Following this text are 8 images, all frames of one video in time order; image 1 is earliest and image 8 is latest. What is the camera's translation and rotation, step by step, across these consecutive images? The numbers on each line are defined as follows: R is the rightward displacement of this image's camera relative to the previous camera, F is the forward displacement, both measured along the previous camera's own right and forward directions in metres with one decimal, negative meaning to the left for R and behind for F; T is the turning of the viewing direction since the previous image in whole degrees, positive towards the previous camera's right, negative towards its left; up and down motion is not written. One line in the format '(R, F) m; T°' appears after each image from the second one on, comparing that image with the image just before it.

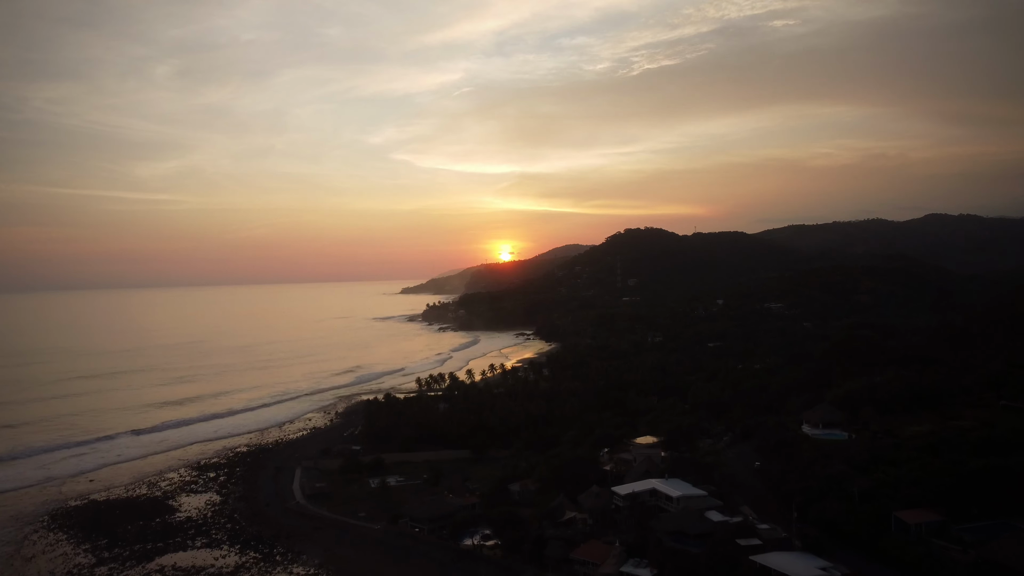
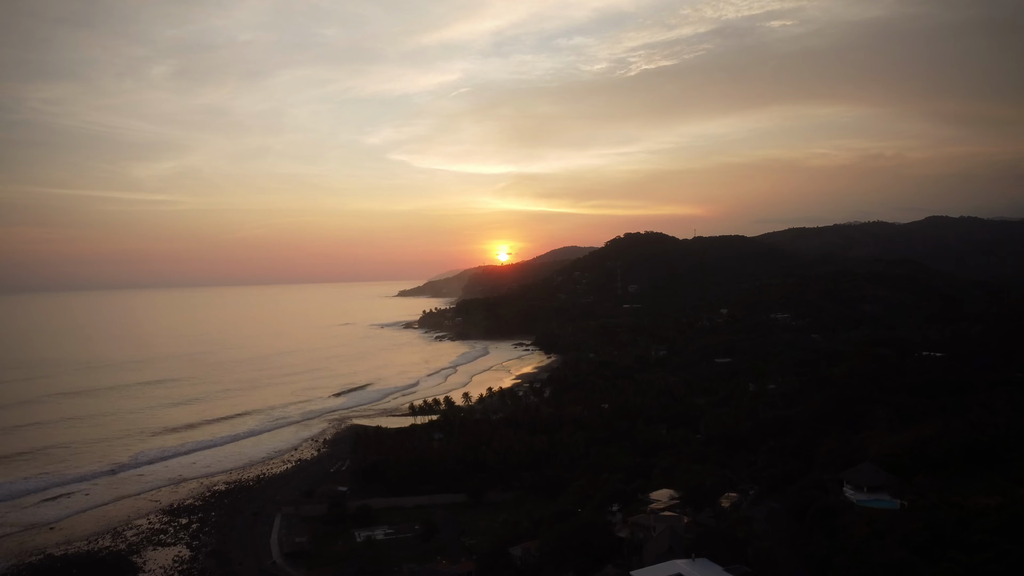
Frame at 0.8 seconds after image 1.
(-0.1, +1.9) m; 0°
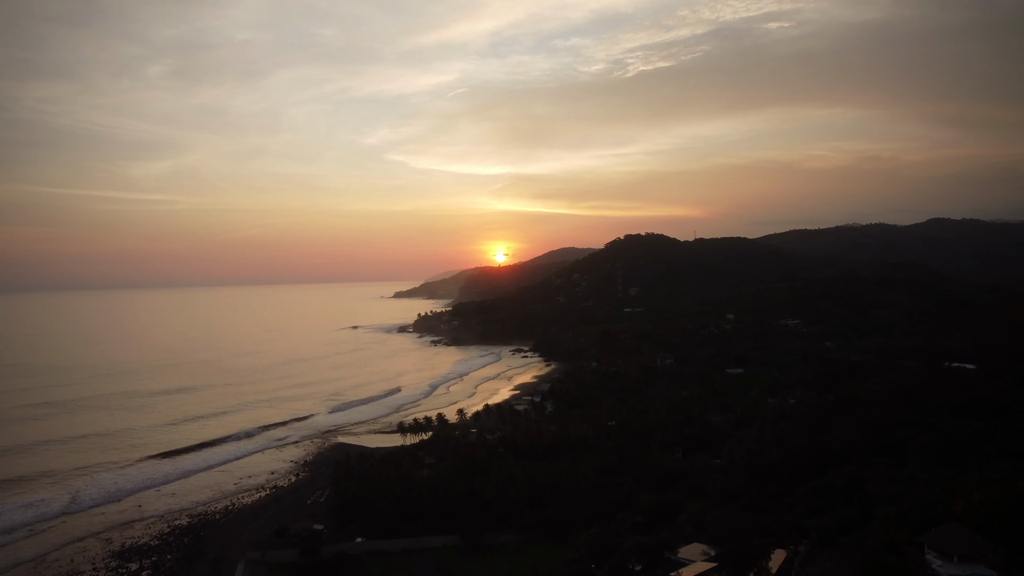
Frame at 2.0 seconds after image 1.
(-0.1, +2.7) m; 0°
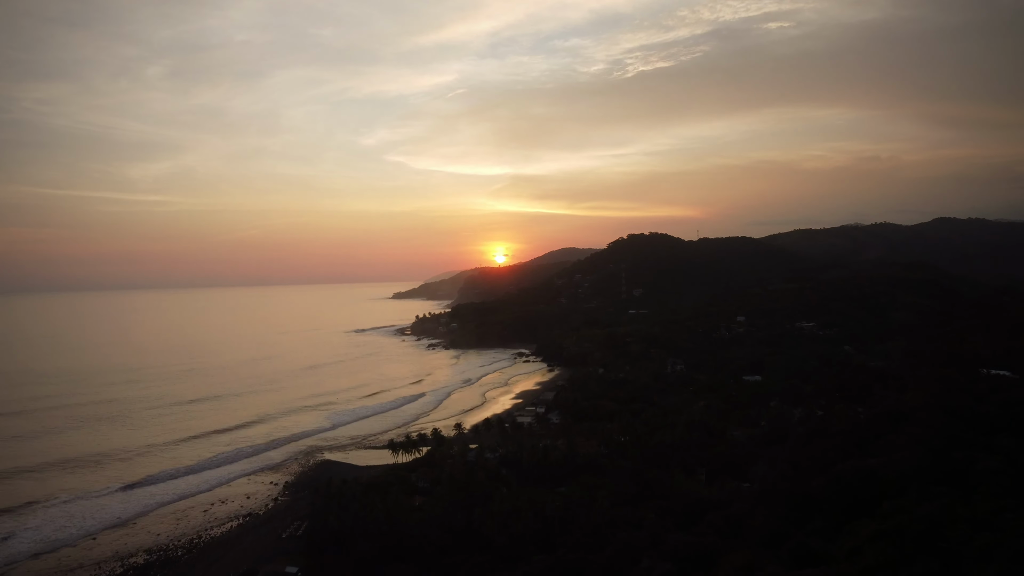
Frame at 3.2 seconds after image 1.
(-0.1, +2.6) m; 0°
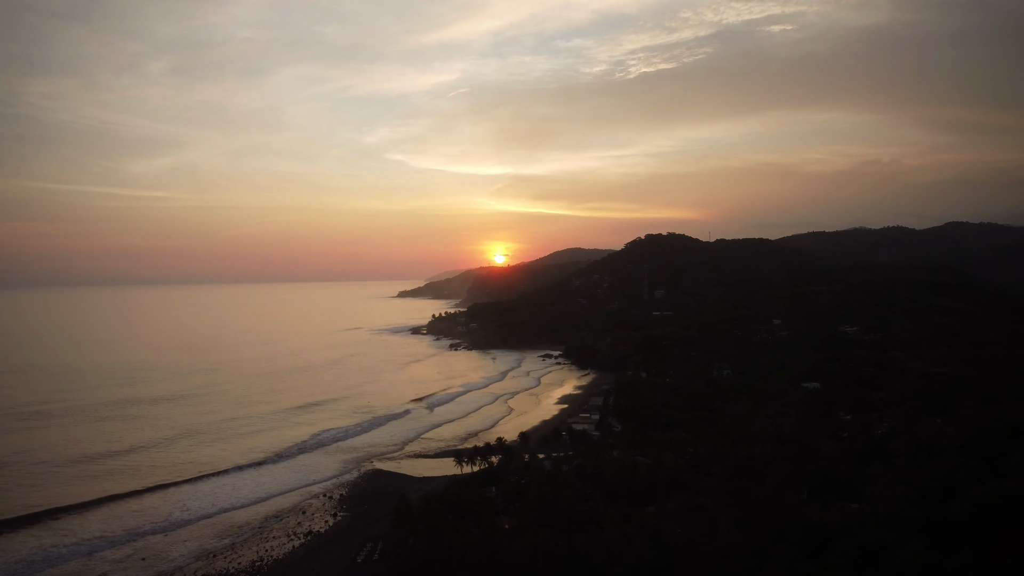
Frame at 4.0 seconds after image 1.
(-2.9, +1.9) m; 0°
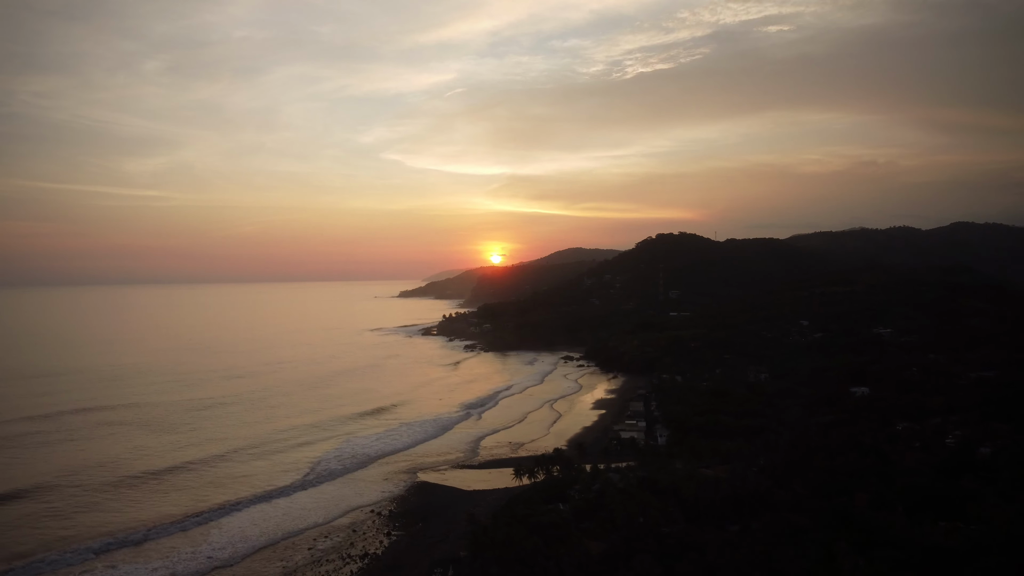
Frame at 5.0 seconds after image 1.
(-2.4, +1.6) m; 0°
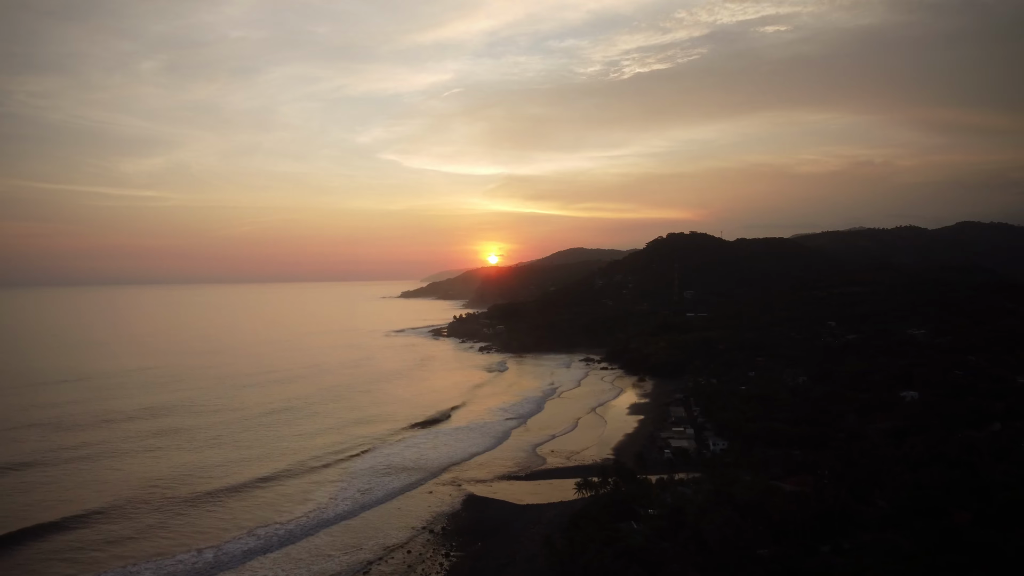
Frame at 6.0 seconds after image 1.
(-2.1, +1.4) m; 0°
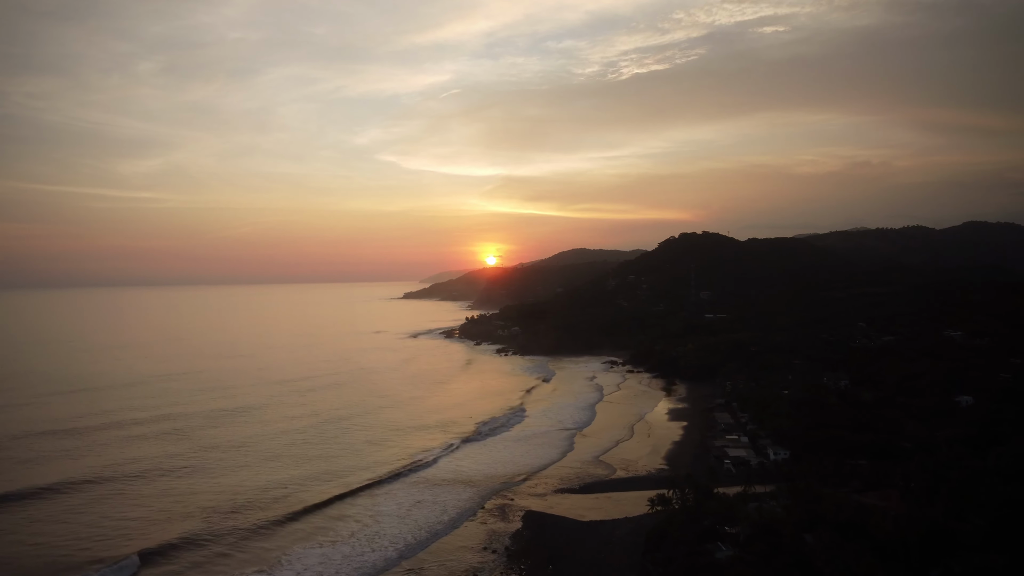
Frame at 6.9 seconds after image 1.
(-2.2, +1.4) m; 0°
